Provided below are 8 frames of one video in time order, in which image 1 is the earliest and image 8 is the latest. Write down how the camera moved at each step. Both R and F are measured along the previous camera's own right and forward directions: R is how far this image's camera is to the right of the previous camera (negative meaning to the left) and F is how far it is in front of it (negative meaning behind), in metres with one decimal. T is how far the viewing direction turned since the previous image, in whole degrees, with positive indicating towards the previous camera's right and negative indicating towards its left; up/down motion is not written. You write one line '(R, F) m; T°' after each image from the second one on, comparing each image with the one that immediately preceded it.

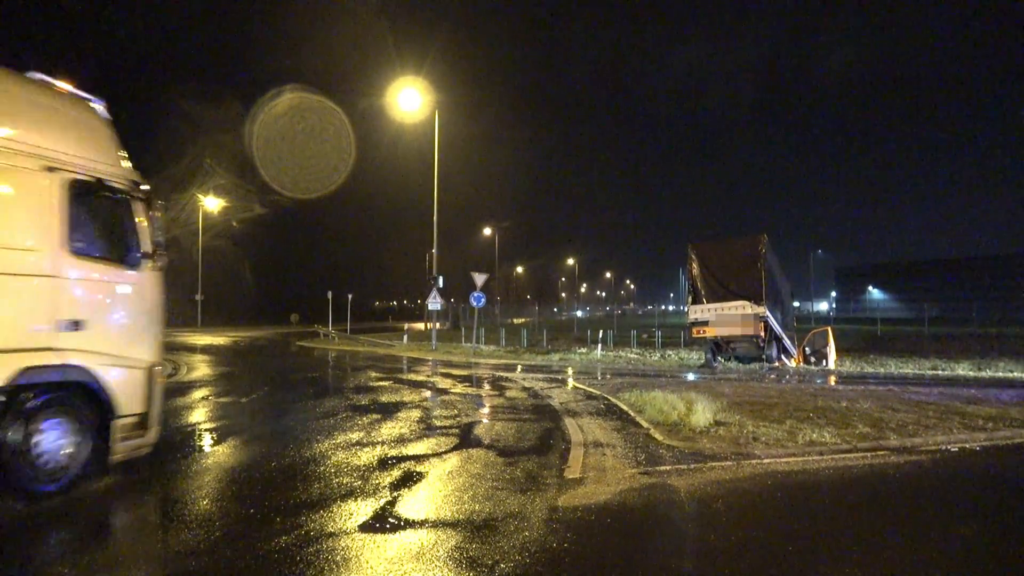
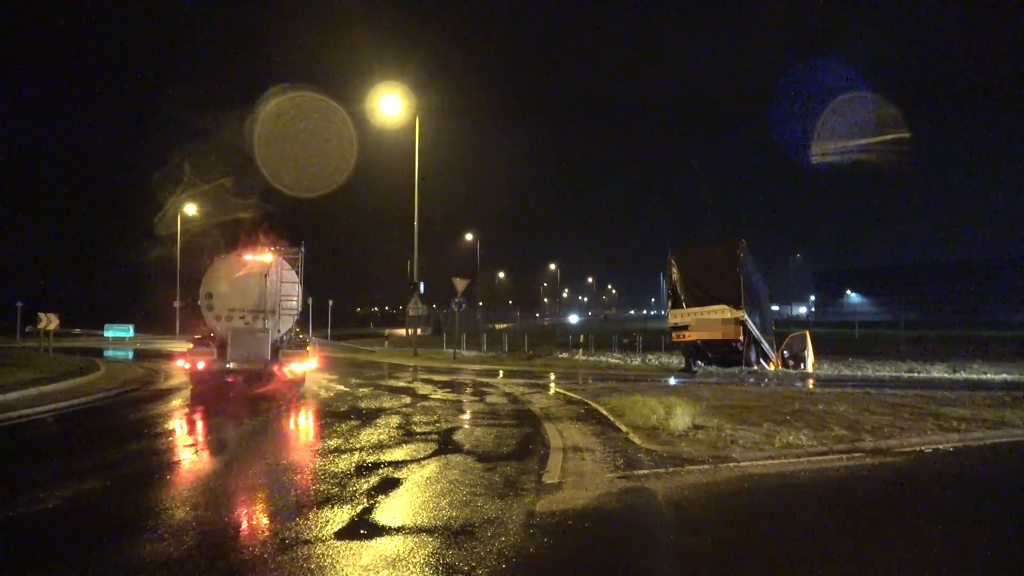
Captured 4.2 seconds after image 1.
(+0.2, -0.1) m; 0°
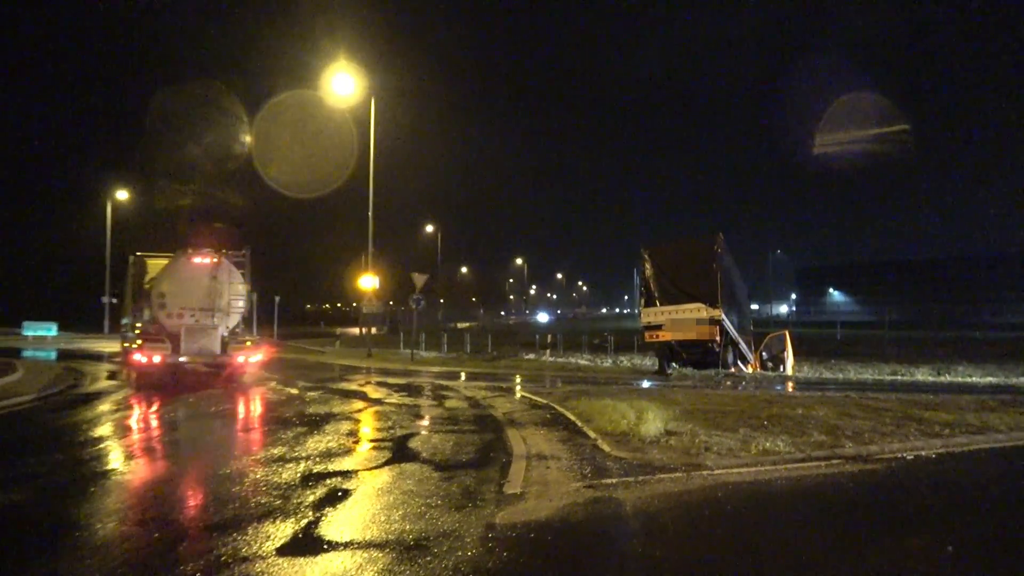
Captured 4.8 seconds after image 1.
(+0.3, +0.7) m; +1°
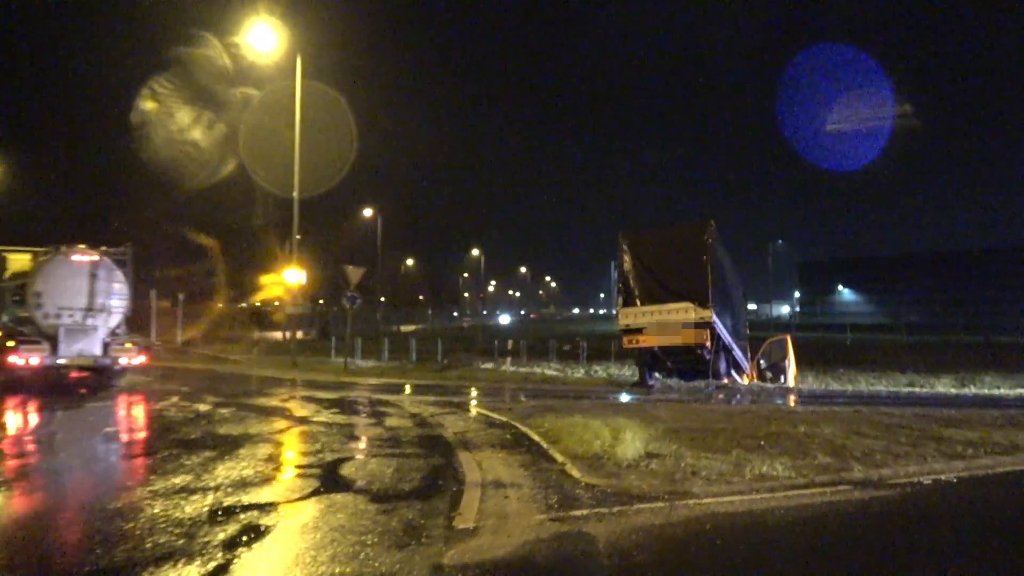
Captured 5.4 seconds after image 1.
(+0.5, +1.5) m; 0°
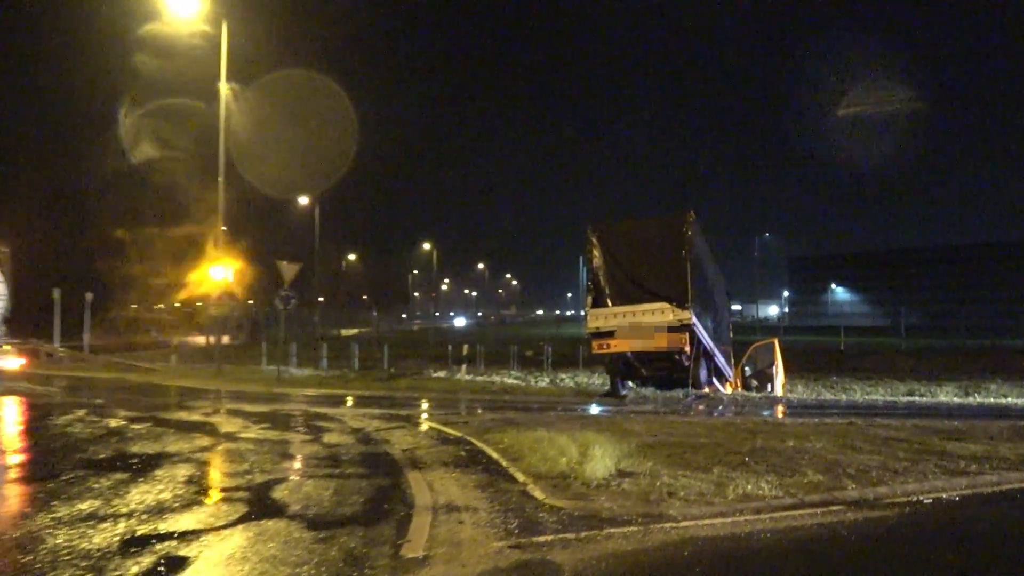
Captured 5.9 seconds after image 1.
(+0.4, +0.9) m; 0°
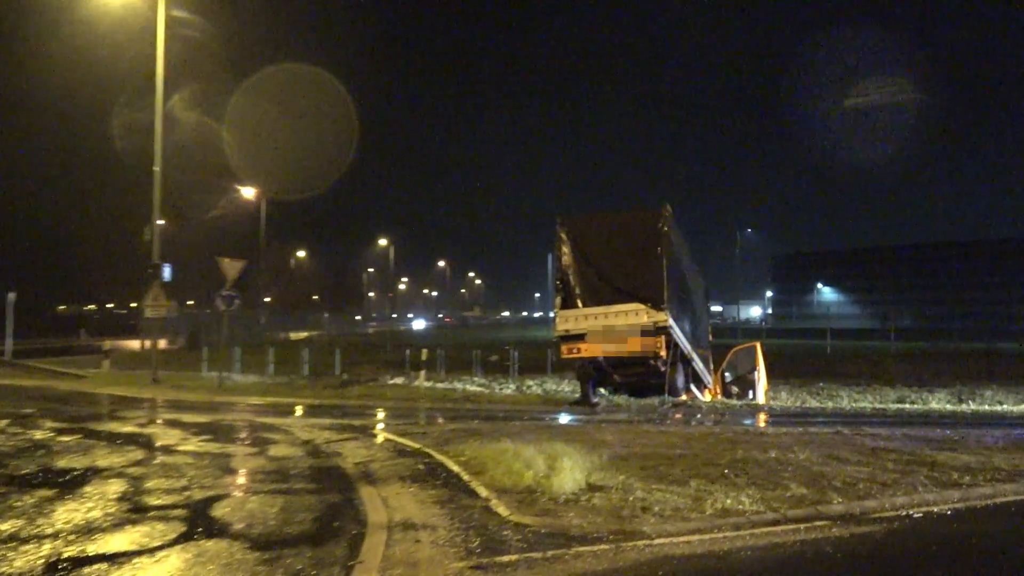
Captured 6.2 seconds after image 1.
(+0.3, +0.6) m; +1°
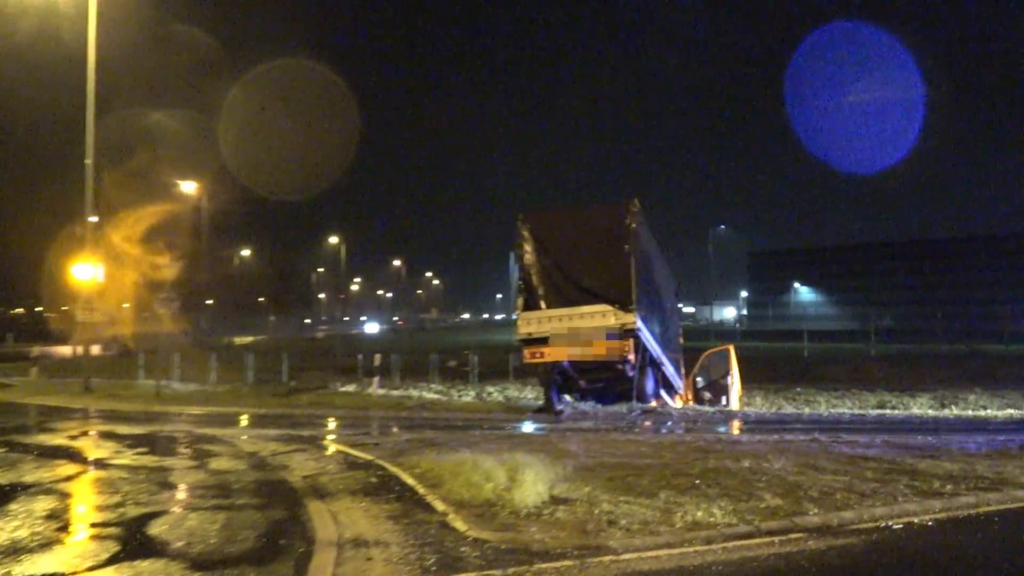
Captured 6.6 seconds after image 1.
(+0.3, +0.4) m; +1°
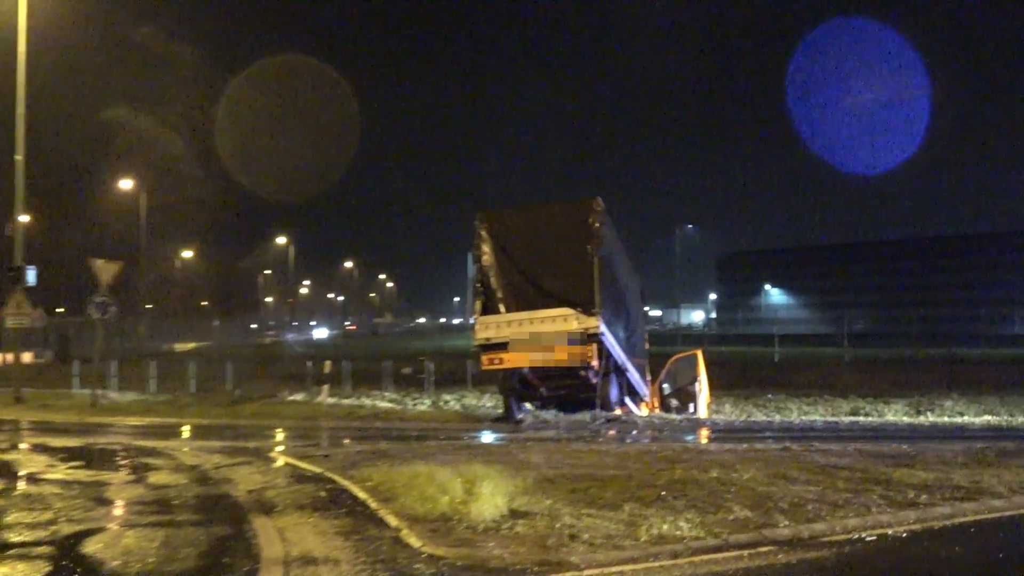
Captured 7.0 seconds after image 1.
(+0.3, +0.3) m; +1°
